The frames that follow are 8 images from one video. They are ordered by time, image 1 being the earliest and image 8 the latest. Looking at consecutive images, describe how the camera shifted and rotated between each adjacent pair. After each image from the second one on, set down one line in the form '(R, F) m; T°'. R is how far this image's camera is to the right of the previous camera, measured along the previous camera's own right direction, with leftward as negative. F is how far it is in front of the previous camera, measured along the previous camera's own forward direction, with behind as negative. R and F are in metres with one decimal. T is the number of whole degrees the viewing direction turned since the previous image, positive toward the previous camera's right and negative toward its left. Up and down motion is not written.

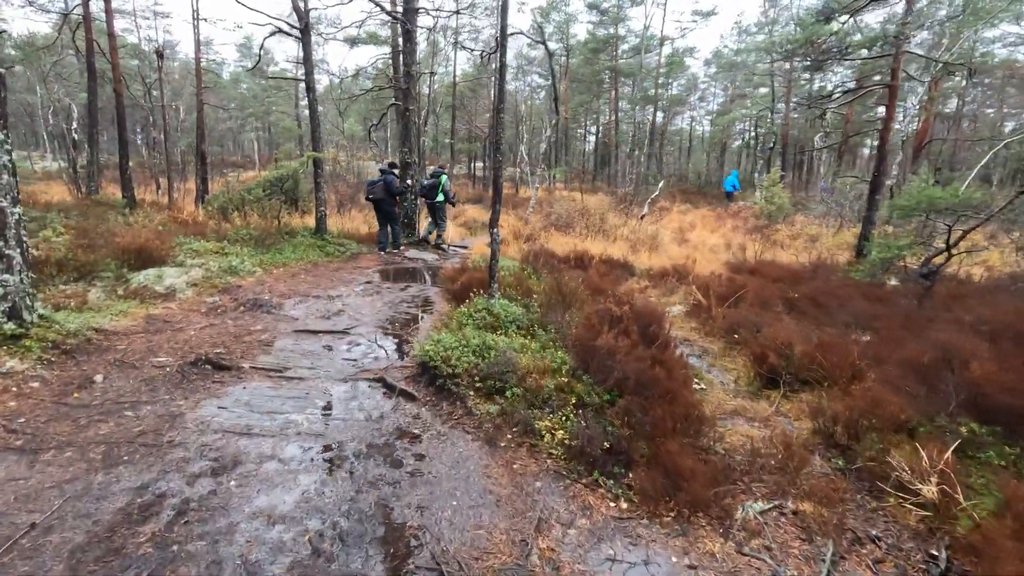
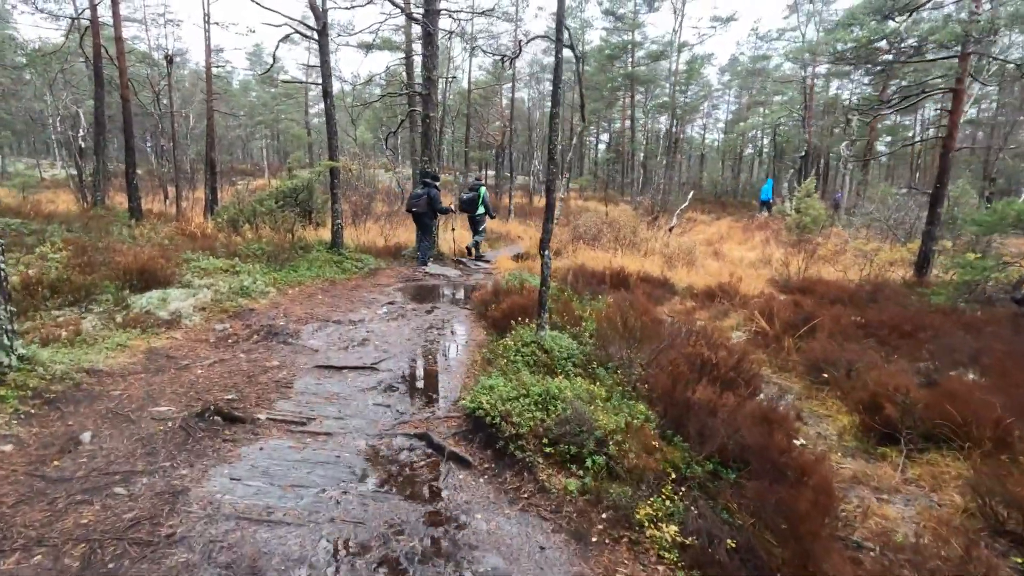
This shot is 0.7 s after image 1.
(-0.4, +0.7) m; -1°
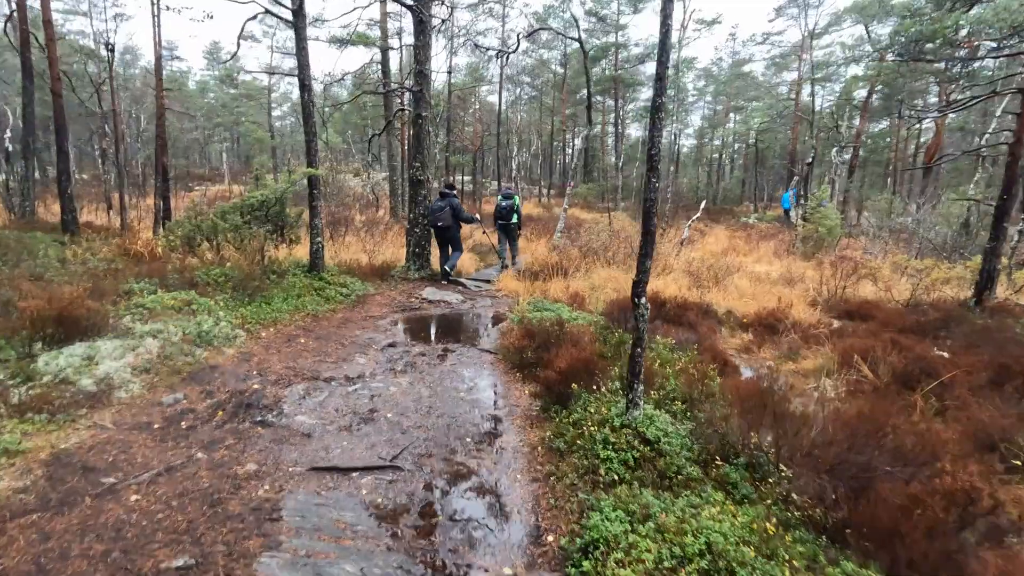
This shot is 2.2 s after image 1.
(-0.7, +1.5) m; +3°
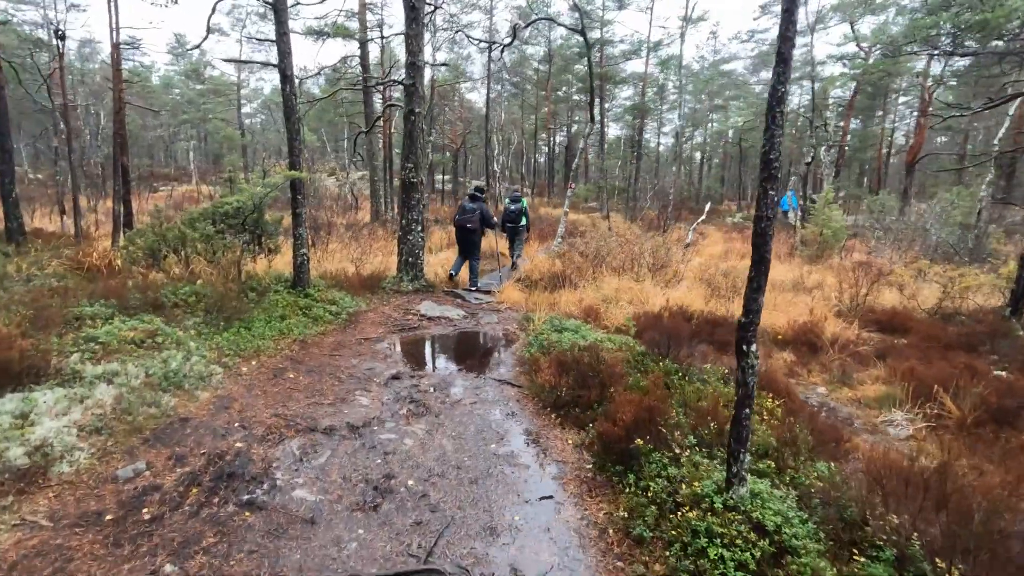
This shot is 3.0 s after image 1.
(-0.5, +0.8) m; +3°
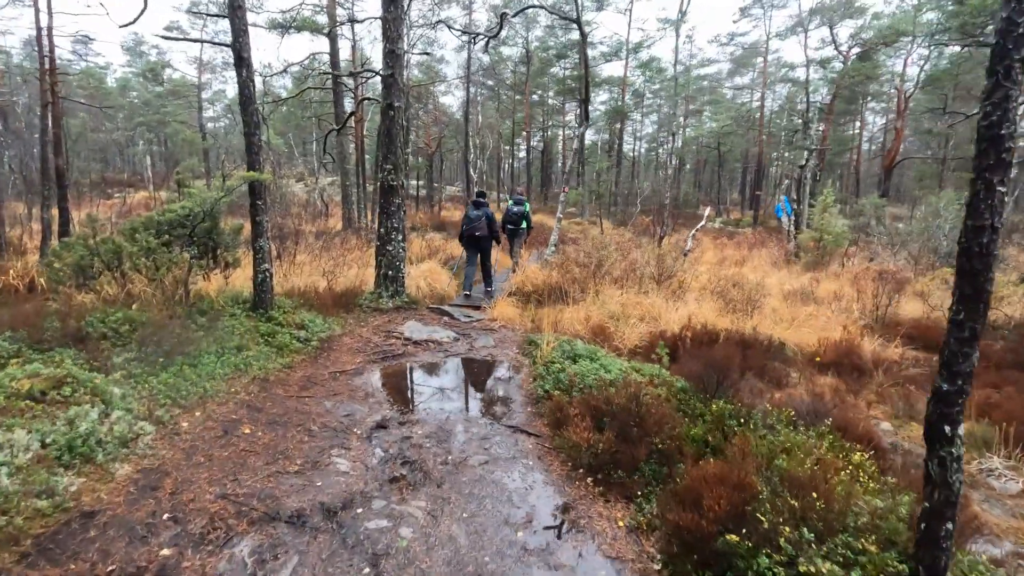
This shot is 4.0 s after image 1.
(-0.3, +1.0) m; +3°
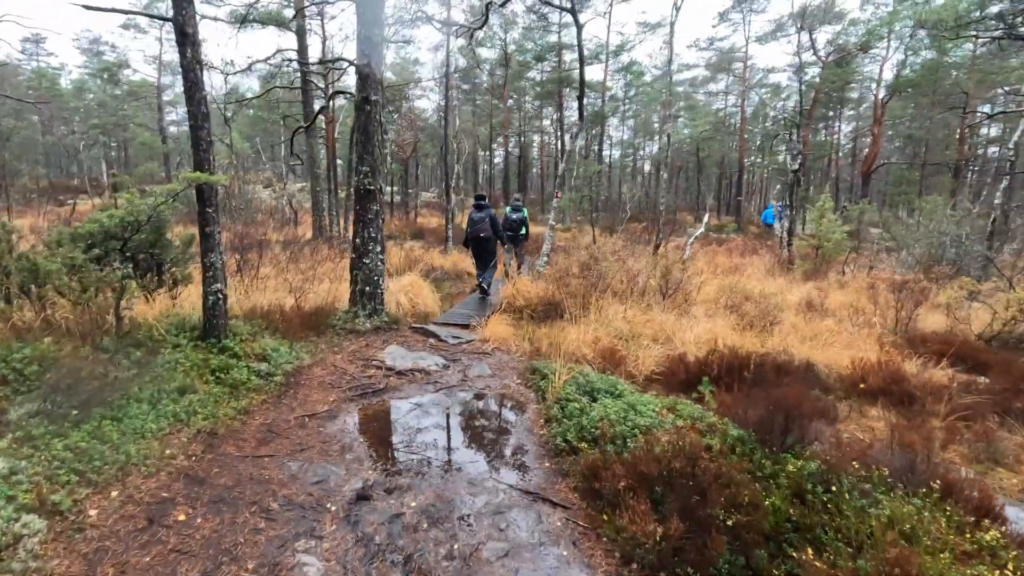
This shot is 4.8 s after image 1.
(-0.3, +0.9) m; +3°
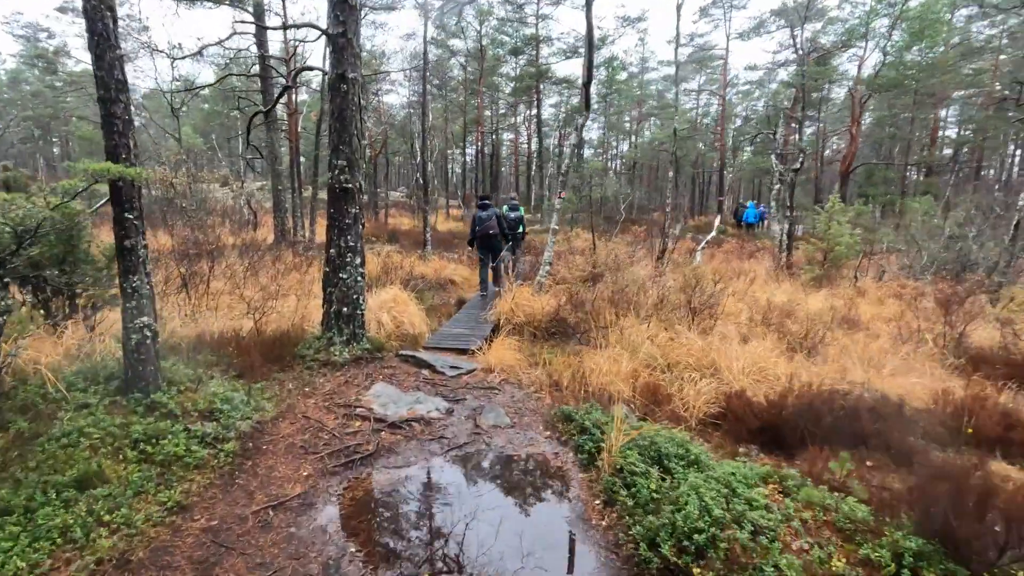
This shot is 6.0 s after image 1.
(-0.5, +1.3) m; +4°
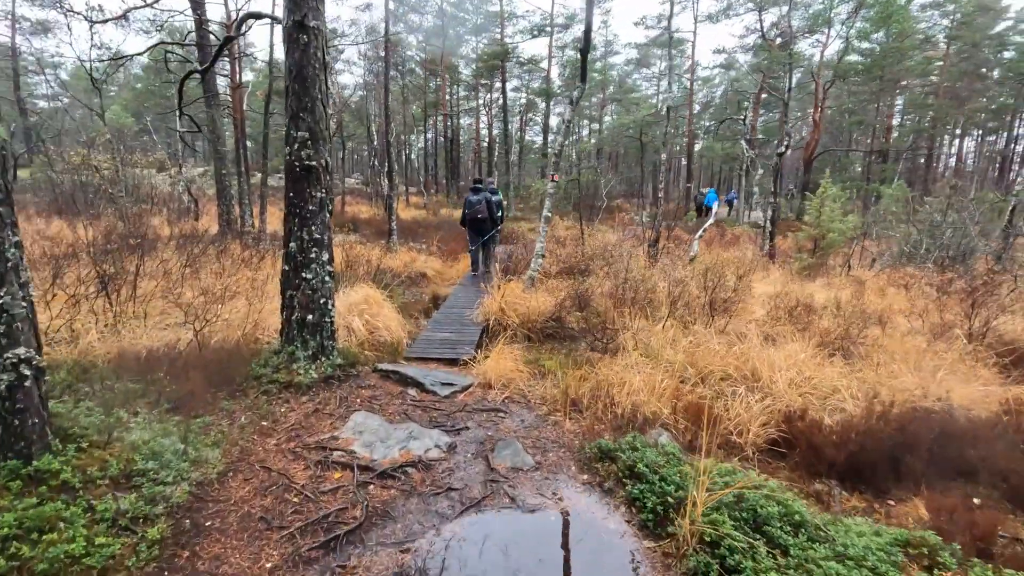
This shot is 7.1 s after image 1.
(-0.4, +1.1) m; +5°
